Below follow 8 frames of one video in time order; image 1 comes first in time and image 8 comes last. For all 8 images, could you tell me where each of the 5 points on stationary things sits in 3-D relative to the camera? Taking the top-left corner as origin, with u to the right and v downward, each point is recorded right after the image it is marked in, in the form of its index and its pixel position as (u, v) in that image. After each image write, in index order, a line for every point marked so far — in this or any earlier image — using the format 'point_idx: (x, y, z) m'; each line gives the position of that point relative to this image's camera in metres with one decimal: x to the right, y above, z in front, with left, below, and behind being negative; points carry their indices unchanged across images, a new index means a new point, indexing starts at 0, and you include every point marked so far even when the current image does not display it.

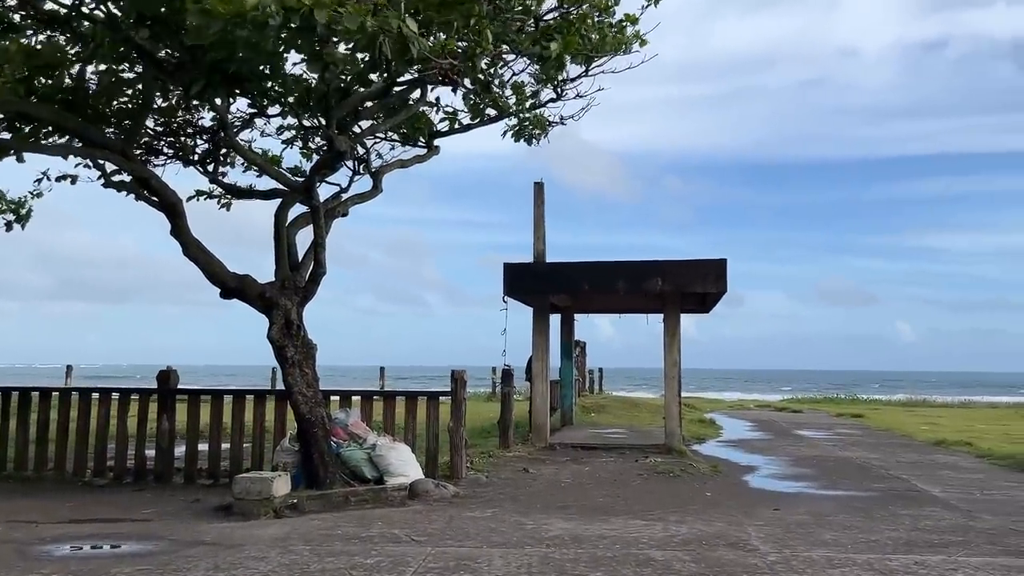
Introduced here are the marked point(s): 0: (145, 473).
0: (-4.2, -2.1, +9.9) m
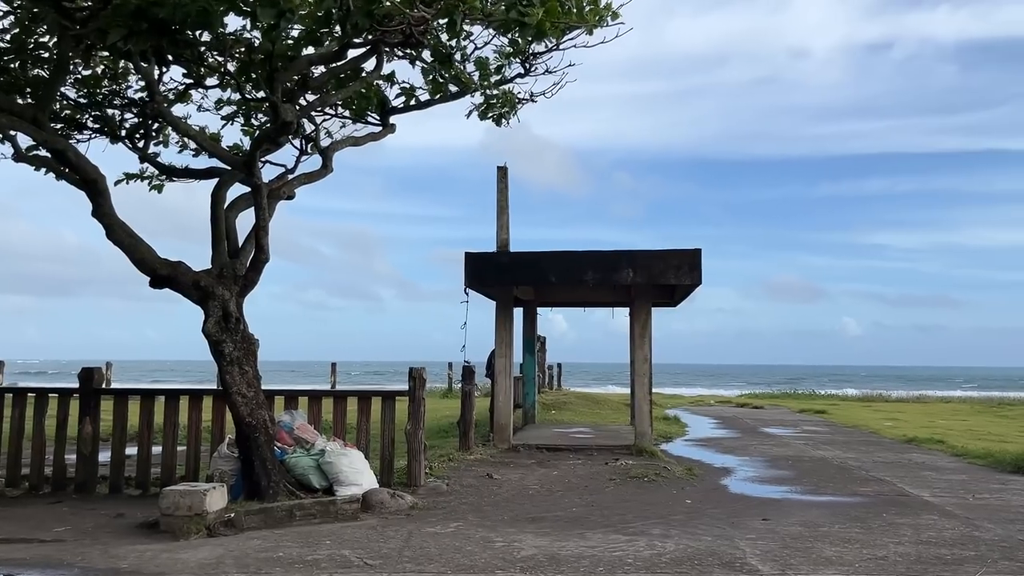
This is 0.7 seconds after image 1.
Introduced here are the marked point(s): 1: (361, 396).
0: (-4.6, -2.0, +8.9) m
1: (-1.5, -1.1, +8.7) m
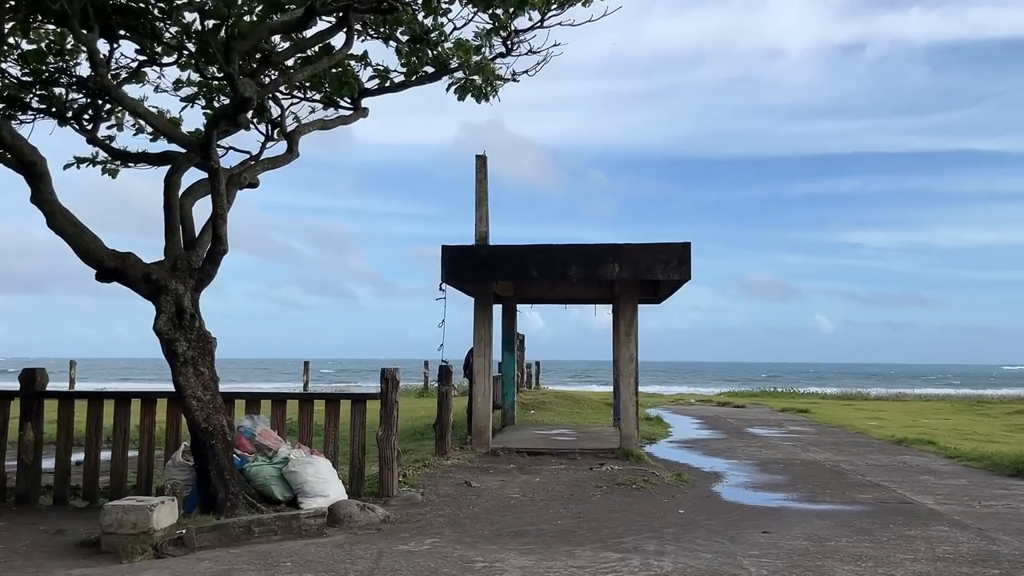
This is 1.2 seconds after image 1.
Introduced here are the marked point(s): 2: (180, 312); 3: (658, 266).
0: (-4.8, -2.0, +8.2) m
1: (-1.7, -1.0, +8.1) m
2: (-2.8, -0.2, +7.2) m
3: (+1.8, +0.3, +10.5) m
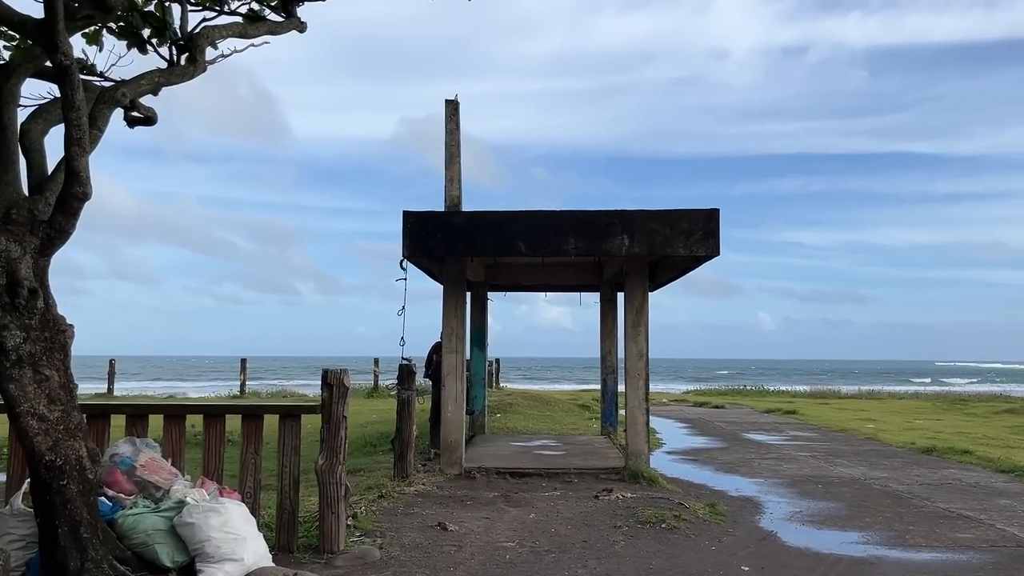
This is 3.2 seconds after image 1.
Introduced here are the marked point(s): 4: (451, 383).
0: (-4.9, -1.7, +5.6) m
1: (-1.8, -0.8, +5.7) m
2: (-2.7, 0.0, +4.7) m
3: (+1.6, +0.5, +8.3) m
4: (-0.6, -1.0, +8.9) m
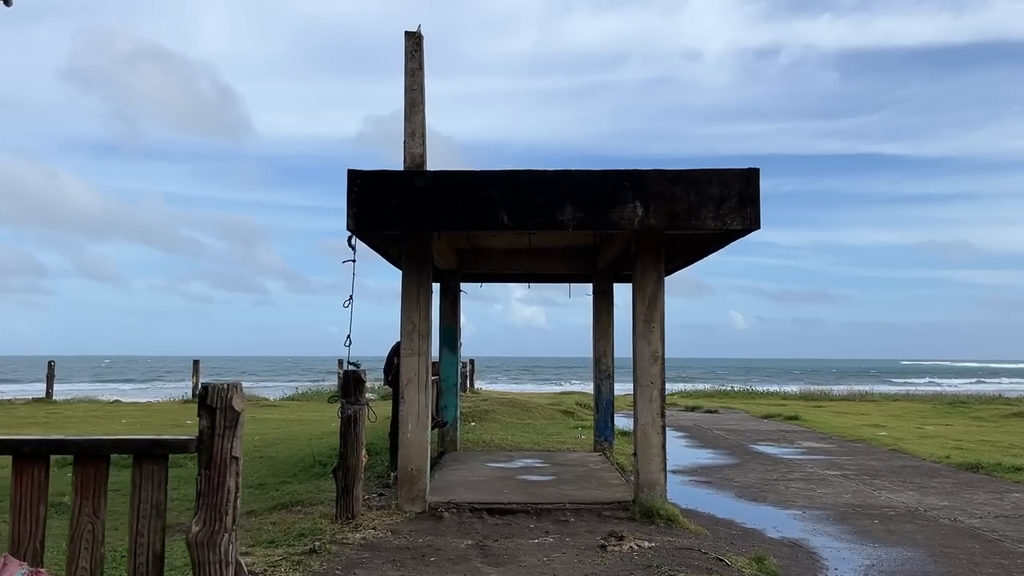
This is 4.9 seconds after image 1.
0: (-4.9, -1.6, +3.5) m
1: (-1.8, -0.7, +3.7) m
2: (-2.8, +0.1, +2.7) m
3: (+1.4, +0.6, +6.4) m
4: (-0.8, -0.9, +6.9) m
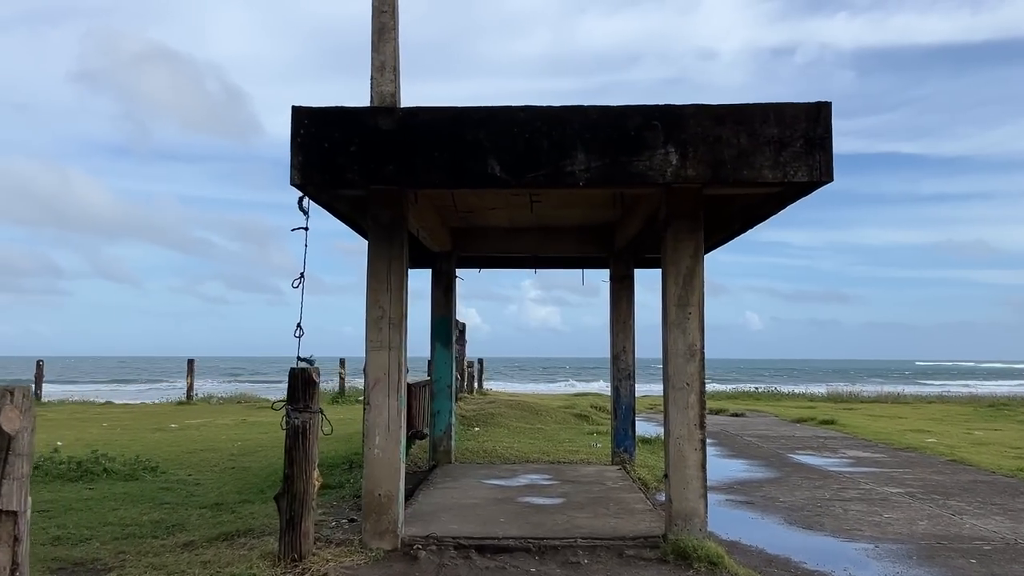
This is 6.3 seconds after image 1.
0: (-5.0, -1.4, +2.1) m
1: (-1.9, -0.5, +2.2) m
2: (-2.9, +0.3, +1.2) m
3: (+1.4, +0.8, +4.9) m
4: (-0.8, -0.7, +5.4) m
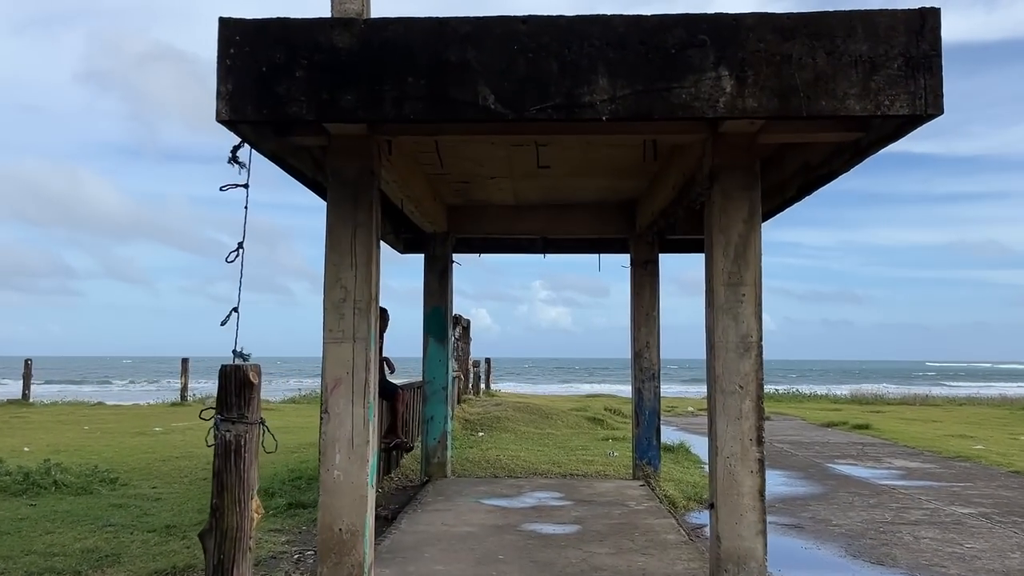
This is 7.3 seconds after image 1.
0: (-5.1, -1.3, +0.9) m
1: (-2.0, -0.4, +1.0) m
2: (-2.9, +0.4, 0.0) m
3: (+1.4, +0.9, +3.7) m
4: (-0.8, -0.6, +4.2) m
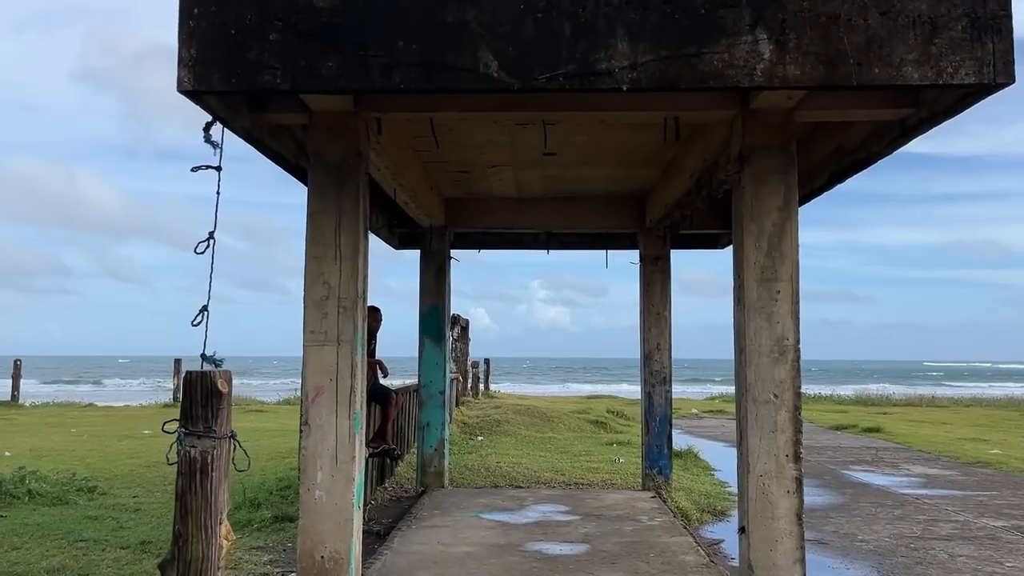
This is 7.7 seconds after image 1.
0: (-5.0, -1.3, +0.4) m
1: (-1.9, -0.4, +0.5) m
2: (-2.9, +0.5, -0.4) m
3: (+1.4, +0.9, +3.2) m
4: (-0.8, -0.6, +3.7) m
